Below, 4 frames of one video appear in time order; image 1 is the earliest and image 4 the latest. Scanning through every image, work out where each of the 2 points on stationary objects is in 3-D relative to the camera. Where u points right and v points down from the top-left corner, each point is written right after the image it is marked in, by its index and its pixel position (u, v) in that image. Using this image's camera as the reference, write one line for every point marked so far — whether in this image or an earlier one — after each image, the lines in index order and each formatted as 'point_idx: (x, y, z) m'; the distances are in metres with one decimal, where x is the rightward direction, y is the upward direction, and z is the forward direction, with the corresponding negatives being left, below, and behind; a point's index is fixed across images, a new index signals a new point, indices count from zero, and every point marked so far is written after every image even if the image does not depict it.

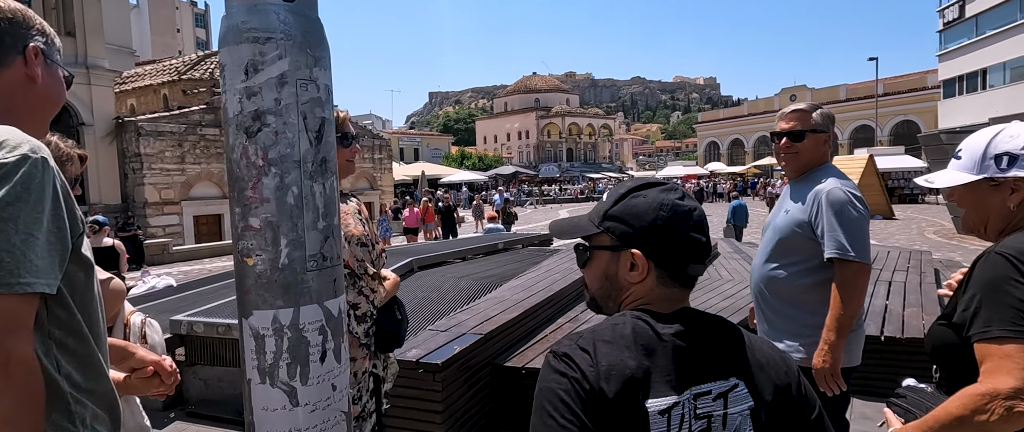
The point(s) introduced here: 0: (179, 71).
0: (-10.8, +4.8, +19.8) m
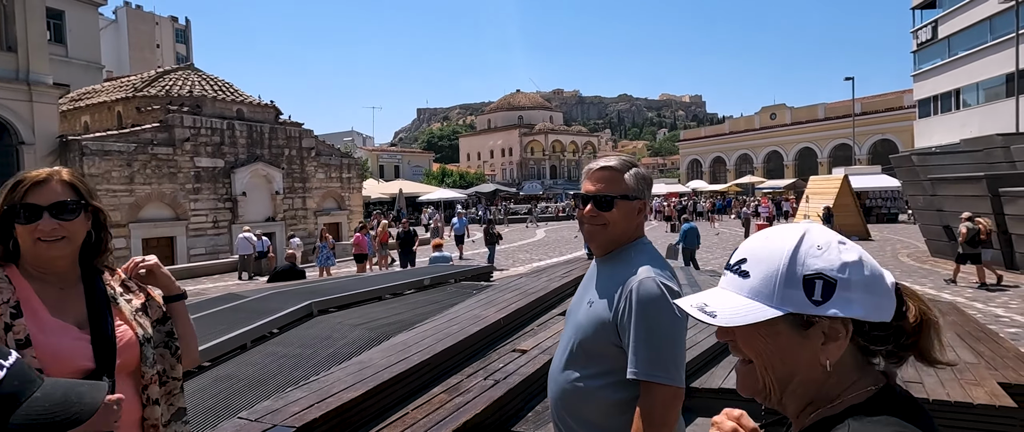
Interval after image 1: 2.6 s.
0: (-11.9, +4.1, +19.1) m
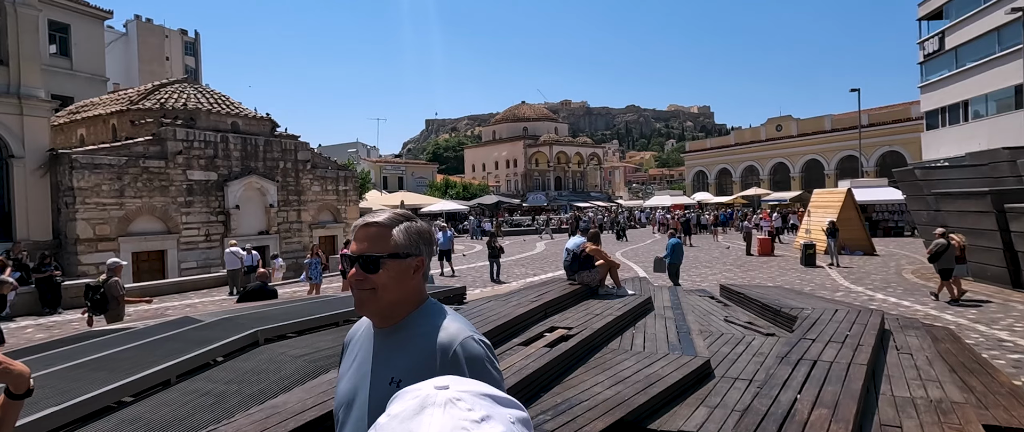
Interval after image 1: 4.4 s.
0: (-12.0, +3.7, +19.1) m
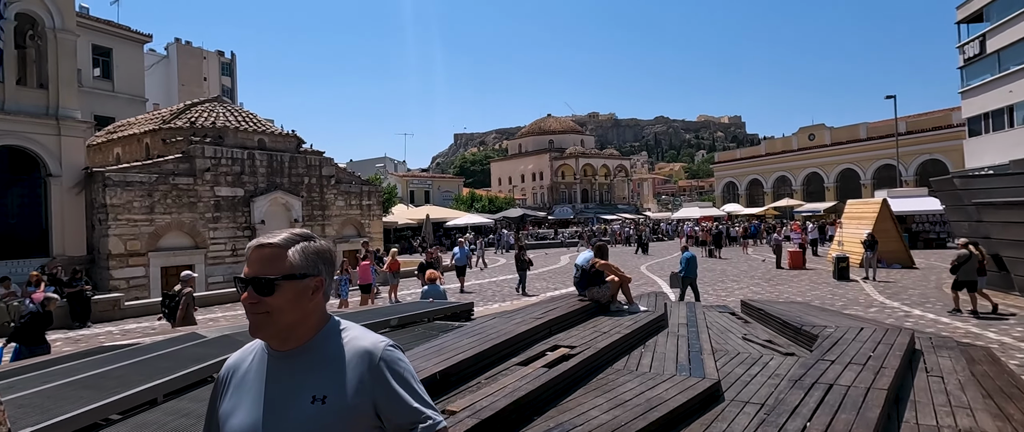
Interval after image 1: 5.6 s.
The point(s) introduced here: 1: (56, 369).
0: (-11.3, +3.1, +19.6) m
1: (-3.8, -1.3, +5.1) m
